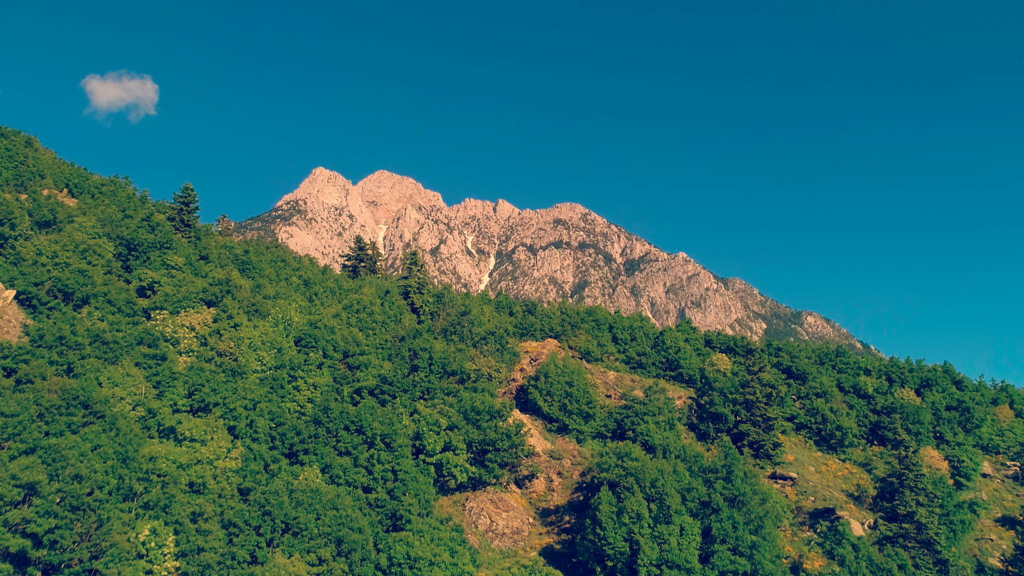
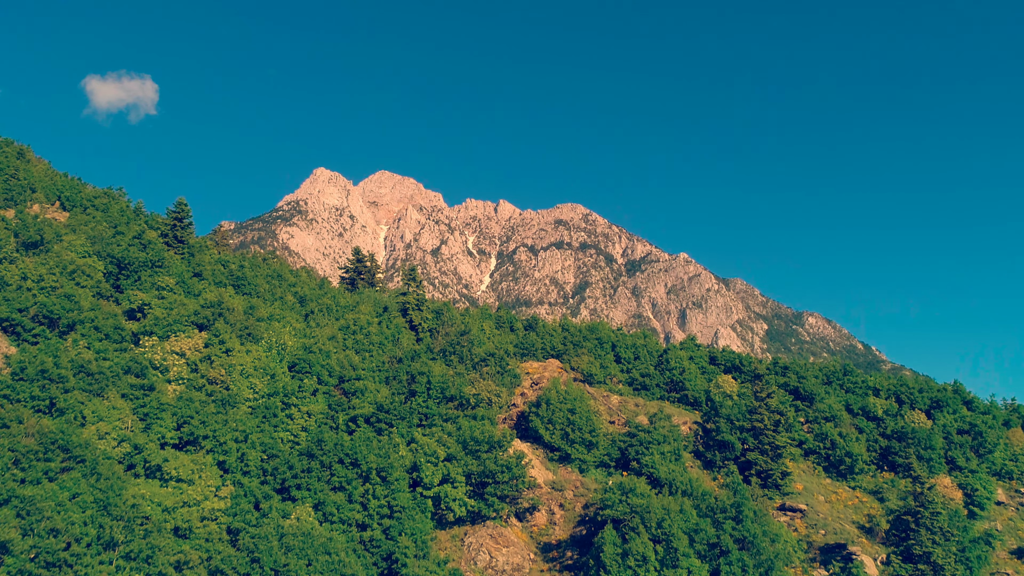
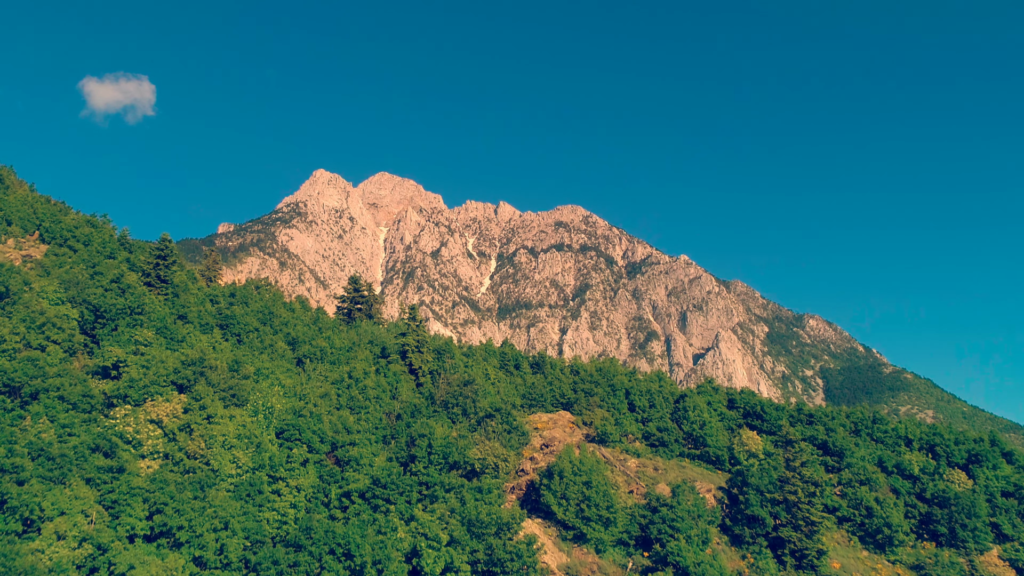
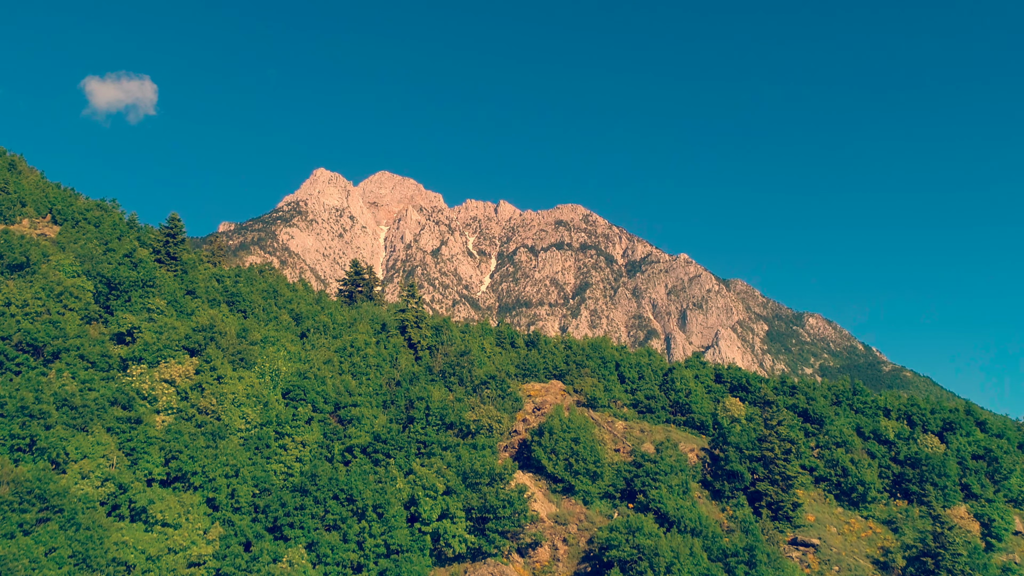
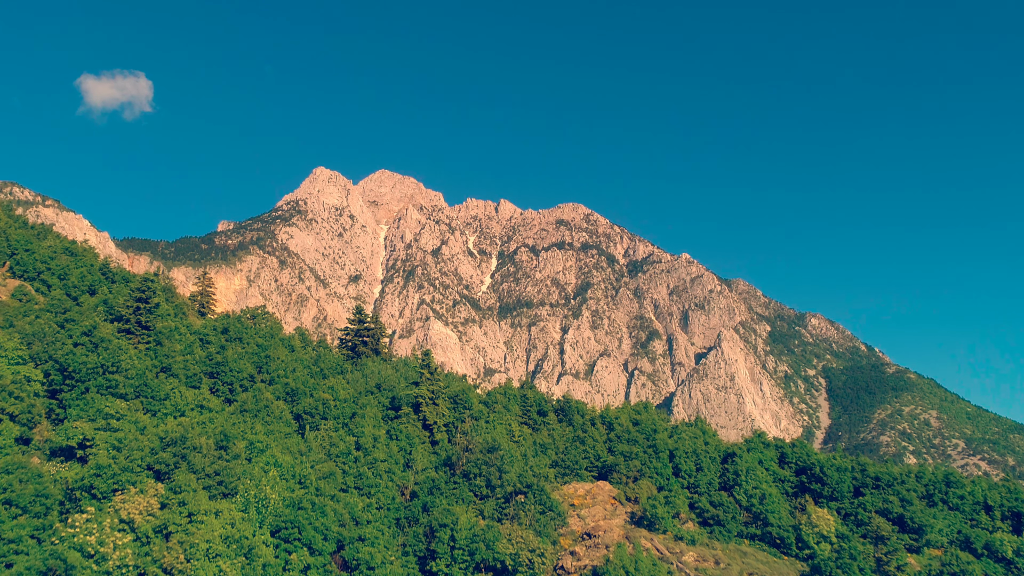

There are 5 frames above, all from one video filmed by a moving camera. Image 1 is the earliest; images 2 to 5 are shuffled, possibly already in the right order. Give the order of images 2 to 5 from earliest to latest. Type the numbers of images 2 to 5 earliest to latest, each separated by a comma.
2, 4, 3, 5
